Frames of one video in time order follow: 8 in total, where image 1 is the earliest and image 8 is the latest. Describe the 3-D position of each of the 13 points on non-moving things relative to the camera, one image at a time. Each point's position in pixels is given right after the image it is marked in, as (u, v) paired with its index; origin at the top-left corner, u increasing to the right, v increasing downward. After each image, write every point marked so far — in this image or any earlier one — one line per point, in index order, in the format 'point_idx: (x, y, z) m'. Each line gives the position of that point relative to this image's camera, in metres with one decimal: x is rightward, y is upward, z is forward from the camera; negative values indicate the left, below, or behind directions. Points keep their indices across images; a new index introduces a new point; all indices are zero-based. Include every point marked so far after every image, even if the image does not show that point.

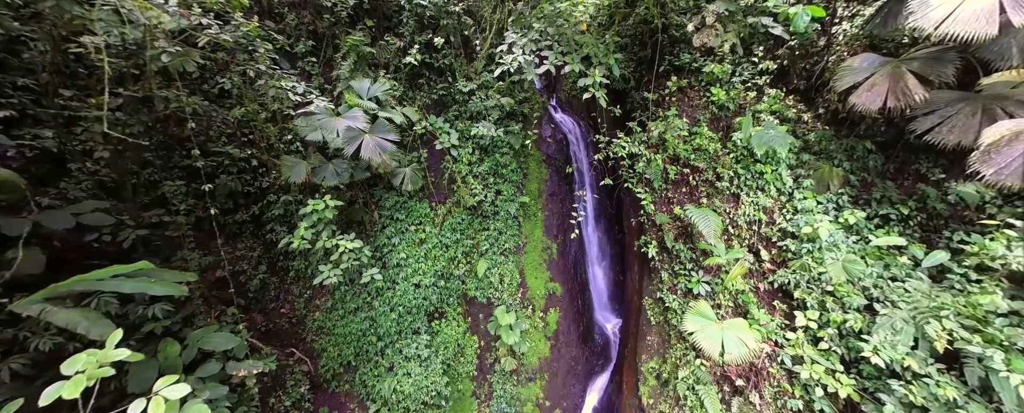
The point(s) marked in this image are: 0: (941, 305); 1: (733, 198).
0: (+2.8, -0.6, +1.9) m
1: (+2.2, +0.1, +2.9) m
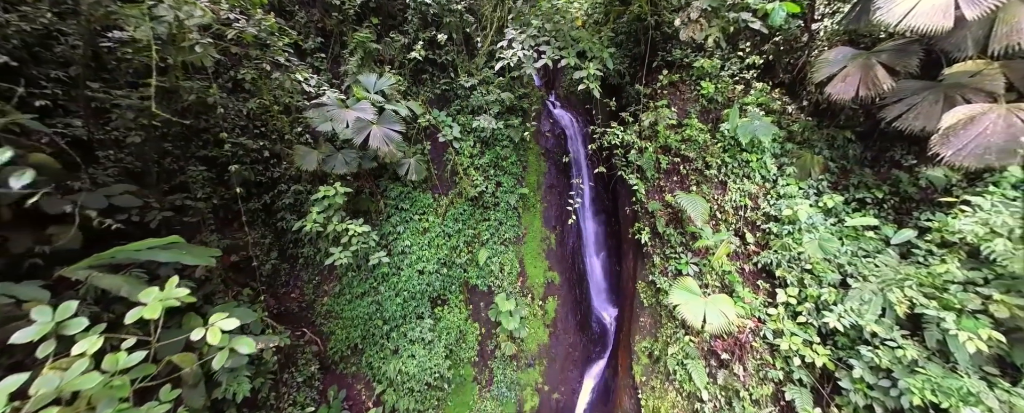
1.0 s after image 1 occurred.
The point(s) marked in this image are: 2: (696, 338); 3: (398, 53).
0: (+2.8, -0.5, +2.1) m
1: (+2.2, +0.2, +3.0) m
2: (+1.8, -1.3, +2.9) m
3: (-1.6, +2.1, +4.0) m
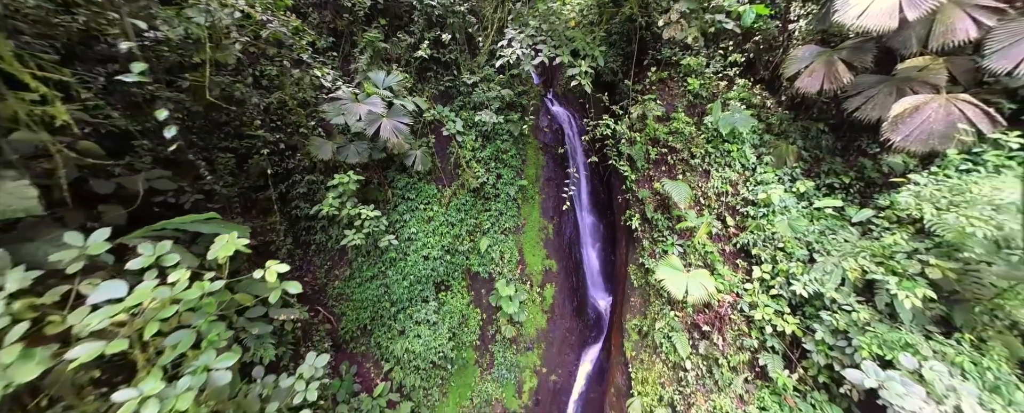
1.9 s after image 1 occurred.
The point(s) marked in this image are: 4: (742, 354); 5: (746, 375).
0: (+2.8, -0.3, +2.3) m
1: (+2.2, +0.4, +3.3) m
2: (+1.8, -1.1, +3.1) m
3: (-1.6, +2.3, +4.2) m
4: (+2.2, -1.4, +2.7) m
5: (+2.2, -1.6, +2.7) m
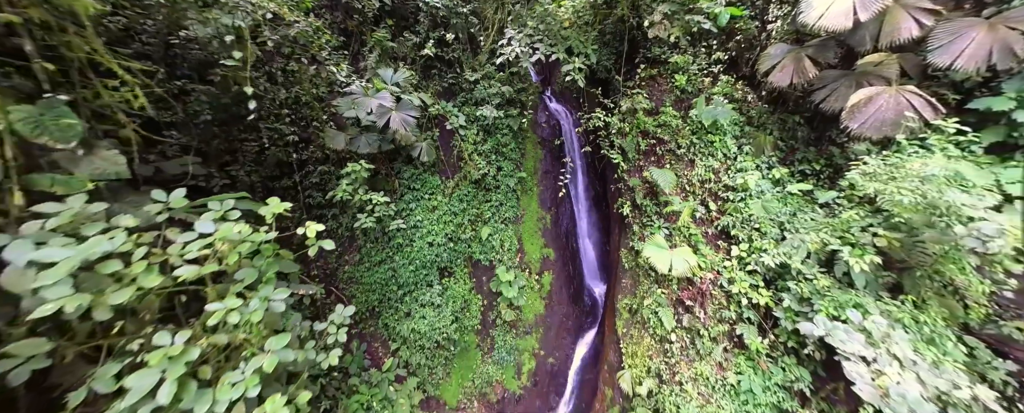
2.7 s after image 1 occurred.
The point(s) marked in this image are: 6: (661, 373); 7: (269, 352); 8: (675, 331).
0: (+2.8, -0.2, +2.6) m
1: (+2.2, +0.5, +3.6) m
2: (+1.8, -1.0, +3.4) m
3: (-1.6, +2.4, +4.5) m
4: (+2.2, -1.2, +3.0) m
5: (+2.2, -1.4, +3.0) m
6: (+1.7, -1.9, +3.3) m
7: (-1.1, -0.6, +1.3) m
8: (+1.8, -1.4, +3.3) m
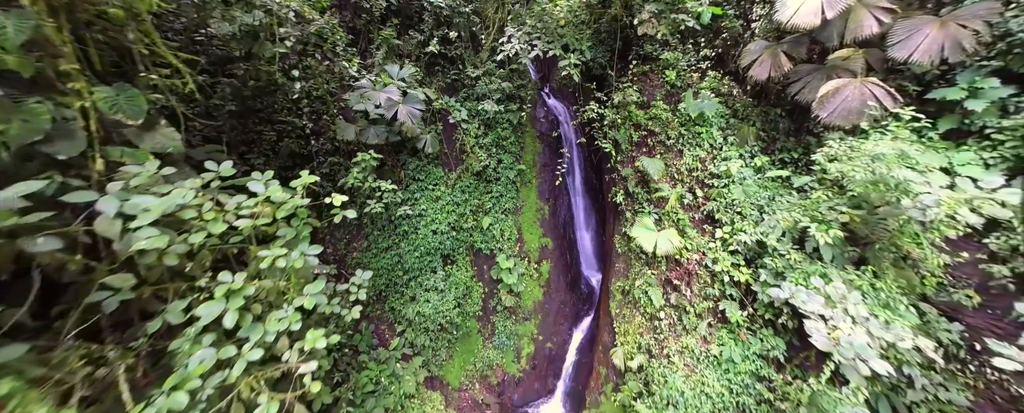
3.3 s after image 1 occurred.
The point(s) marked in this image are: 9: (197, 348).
0: (+2.8, 0.0, +2.8) m
1: (+2.2, +0.7, +3.8) m
2: (+1.8, -0.8, +3.6) m
3: (-1.6, +2.6, +4.7) m
4: (+2.1, -1.1, +3.2) m
5: (+2.2, -1.3, +3.2) m
6: (+1.7, -1.7, +3.5) m
7: (-1.1, -0.5, +1.5) m
8: (+1.8, -1.2, +3.5) m
9: (-1.4, -0.6, +1.3) m
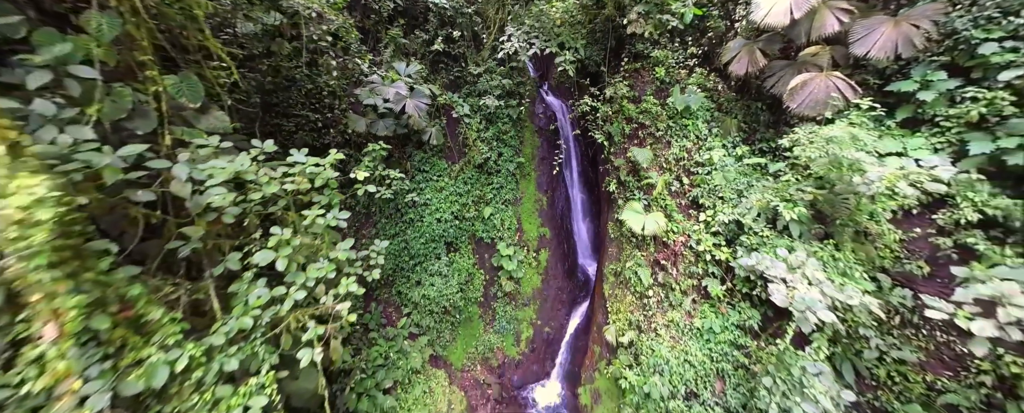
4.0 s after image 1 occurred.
0: (+2.8, +0.2, +3.1) m
1: (+2.2, +0.9, +4.1) m
2: (+1.8, -0.6, +3.9) m
3: (-1.6, +2.8, +5.0) m
4: (+2.1, -0.9, +3.5) m
5: (+2.2, -1.1, +3.5) m
6: (+1.7, -1.5, +3.8) m
7: (-1.1, -0.3, +1.8) m
8: (+1.8, -1.0, +3.8) m
9: (-1.4, -0.4, +1.6) m
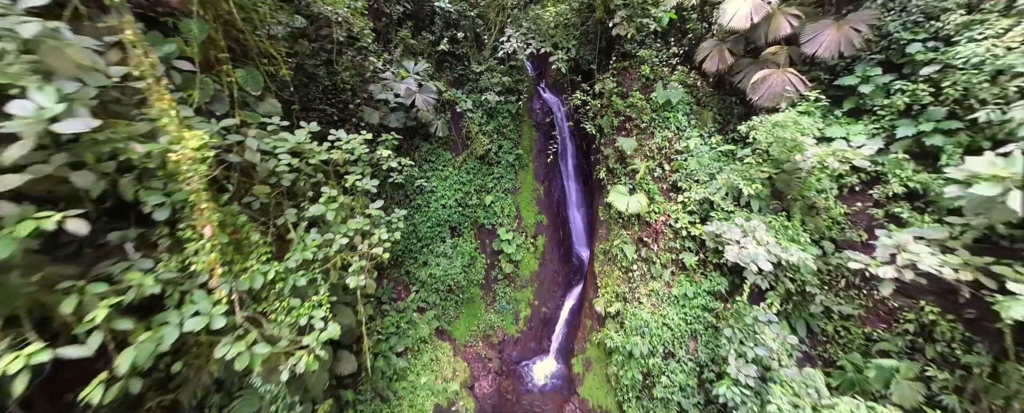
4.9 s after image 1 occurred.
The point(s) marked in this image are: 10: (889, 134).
0: (+2.8, +0.4, +3.5) m
1: (+2.1, +1.1, +4.5) m
2: (+1.8, -0.4, +4.4) m
3: (-1.6, +3.0, +5.5) m
4: (+2.1, -0.6, +3.9) m
5: (+2.1, -0.8, +3.9) m
6: (+1.7, -1.3, +4.2) m
7: (-1.1, 0.0, +2.3) m
8: (+1.8, -0.8, +4.2) m
9: (-1.4, -0.2, +2.0) m
10: (+3.9, +0.7, +3.0) m
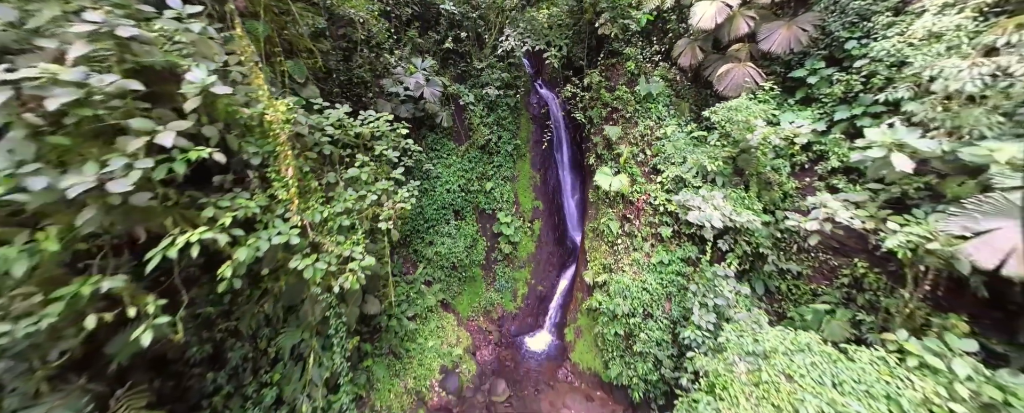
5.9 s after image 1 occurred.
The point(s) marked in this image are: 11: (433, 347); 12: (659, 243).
0: (+2.7, +0.7, +4.1) m
1: (+2.1, +1.4, +5.0) m
2: (+1.8, -0.1, +4.9) m
3: (-1.6, +3.3, +6.0) m
4: (+2.1, -0.3, +4.5) m
5: (+2.1, -0.5, +4.4) m
6: (+1.6, -1.0, +4.7) m
7: (-1.1, +0.3, +2.8) m
8: (+1.8, -0.5, +4.7) m
9: (-1.4, +0.1, +2.5) m
10: (+3.8, +1.1, +3.5) m
11: (-1.4, -2.4, +5.0) m
12: (+2.2, -0.5, +4.4) m
